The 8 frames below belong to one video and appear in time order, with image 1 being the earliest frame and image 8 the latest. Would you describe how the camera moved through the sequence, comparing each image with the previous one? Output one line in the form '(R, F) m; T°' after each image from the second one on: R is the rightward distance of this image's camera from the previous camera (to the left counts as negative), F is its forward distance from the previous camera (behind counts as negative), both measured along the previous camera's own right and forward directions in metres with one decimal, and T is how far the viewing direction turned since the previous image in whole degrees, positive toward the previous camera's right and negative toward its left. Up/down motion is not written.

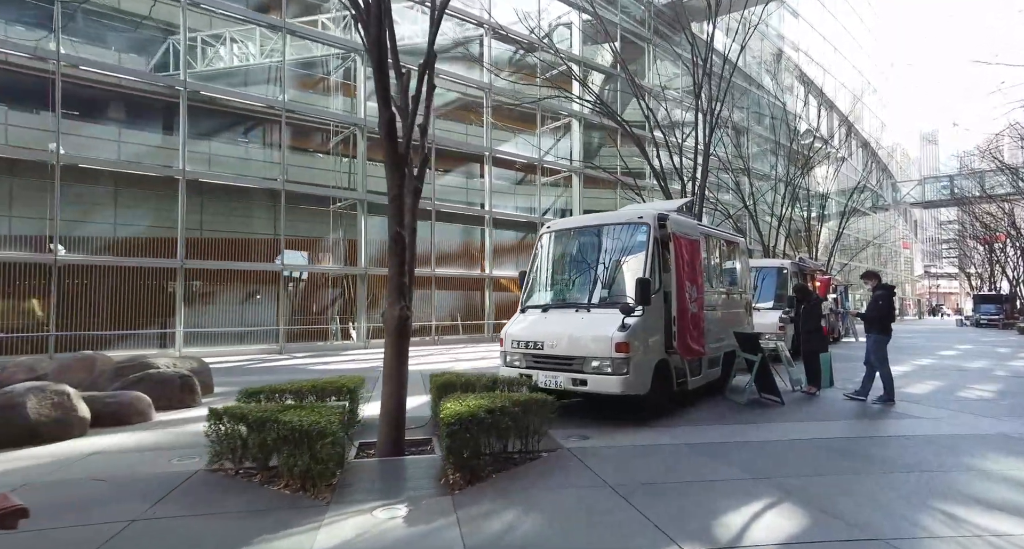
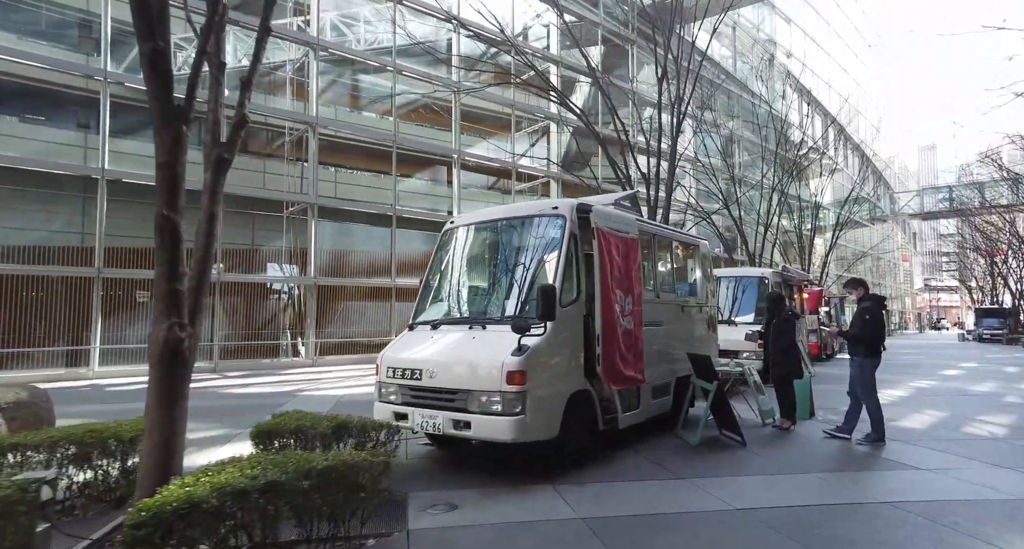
(+1.1, +1.4) m; 0°
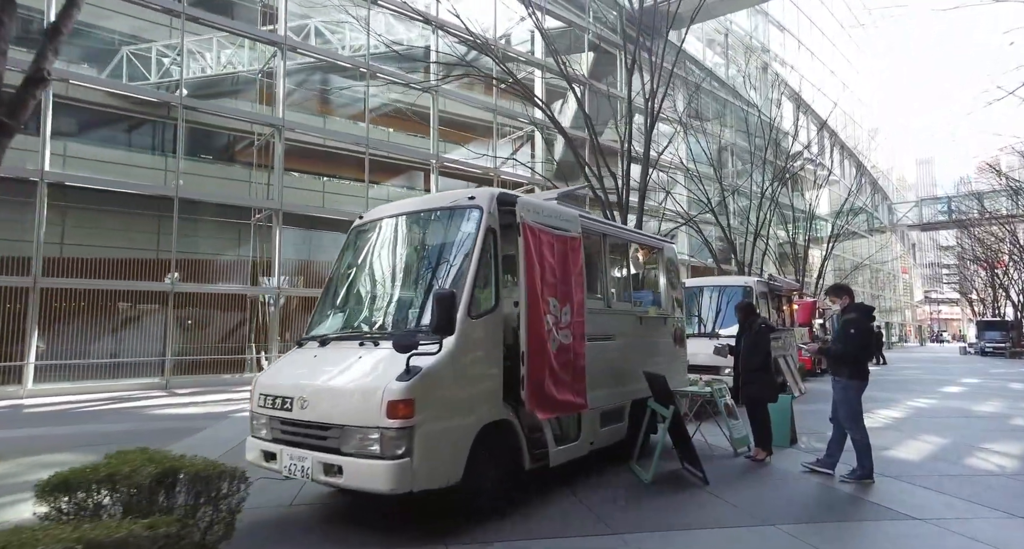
(+0.7, +0.9) m; 0°
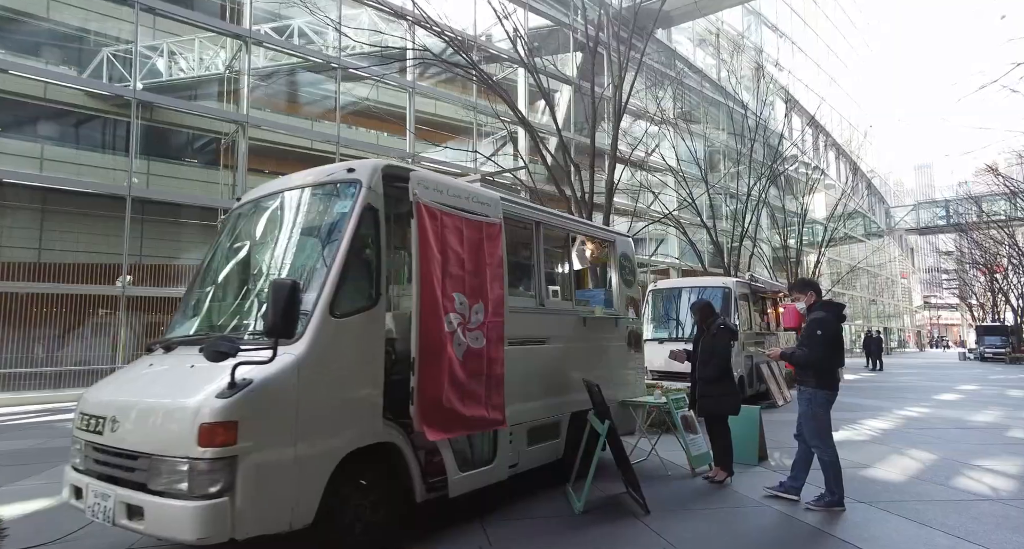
(+0.7, +0.7) m; 0°
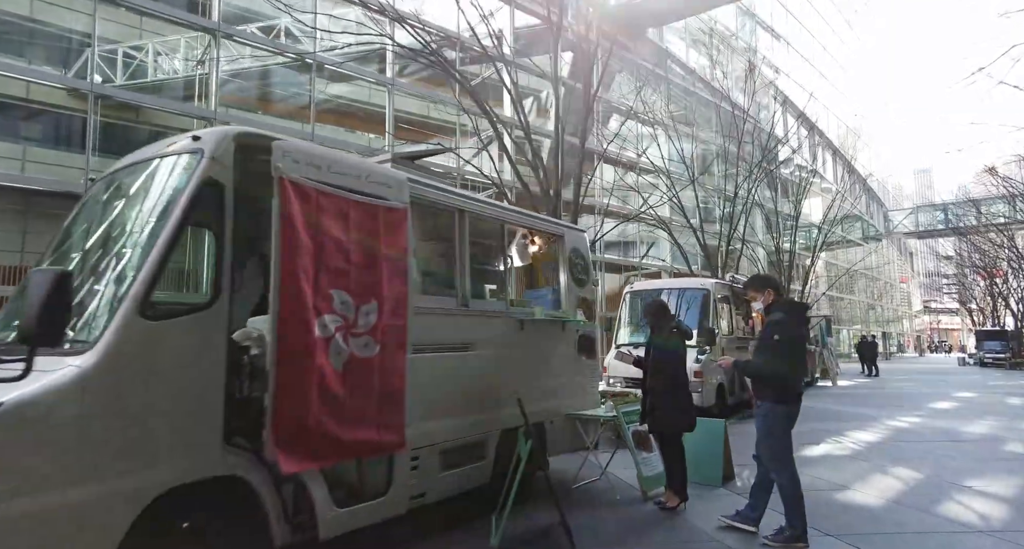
(+0.6, +0.6) m; 0°
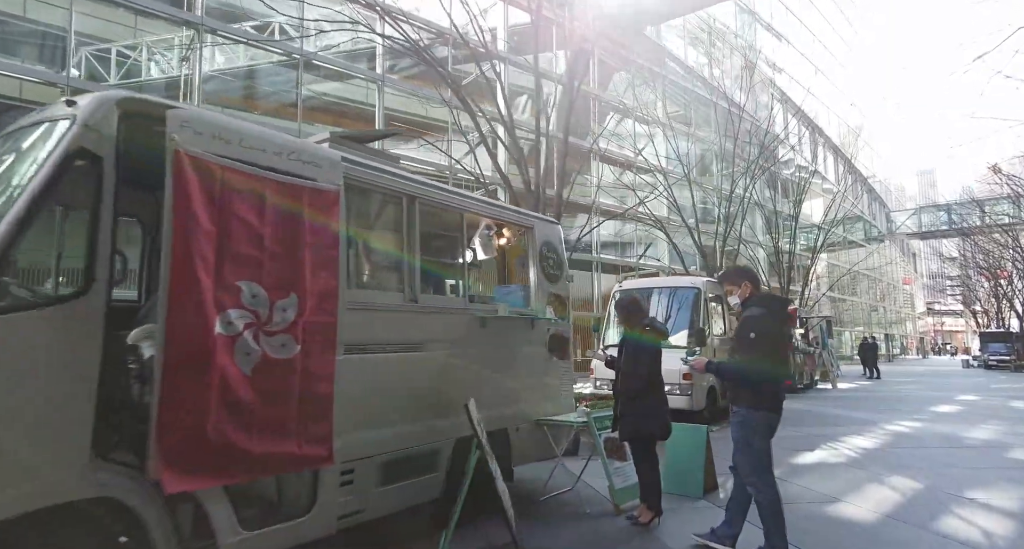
(+0.3, +0.4) m; 0°
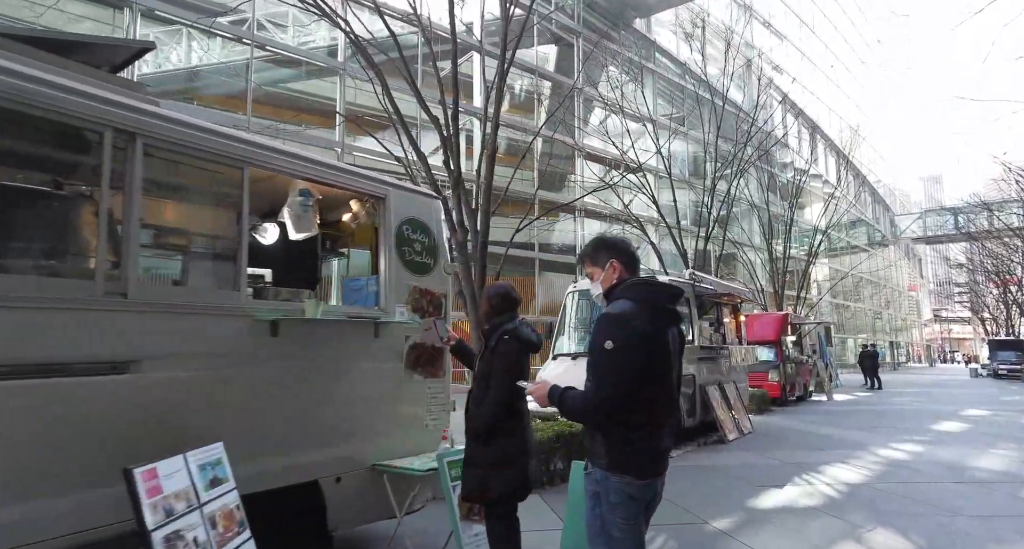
(+1.1, +1.4) m; 0°
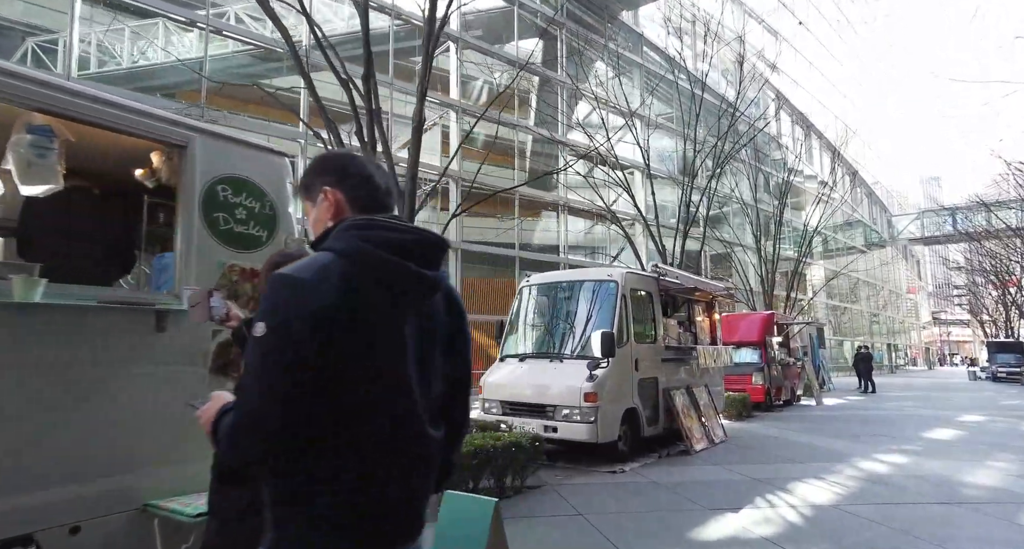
(+0.8, +0.9) m; 0°
